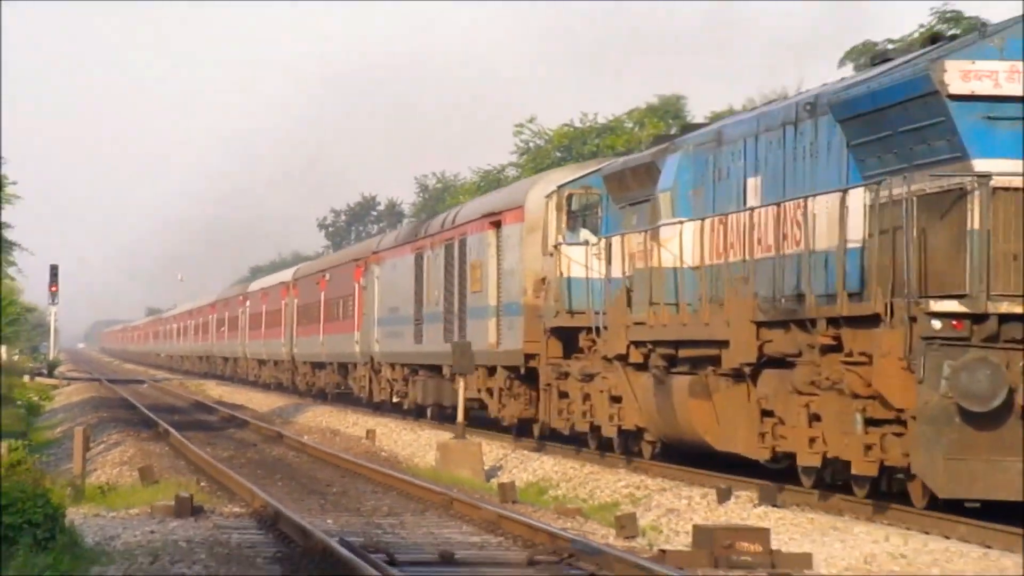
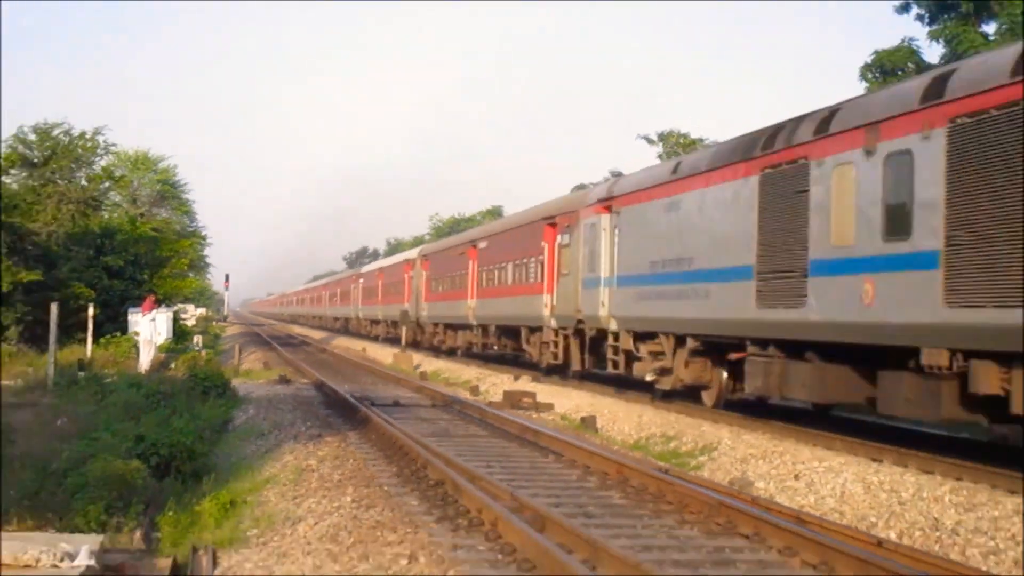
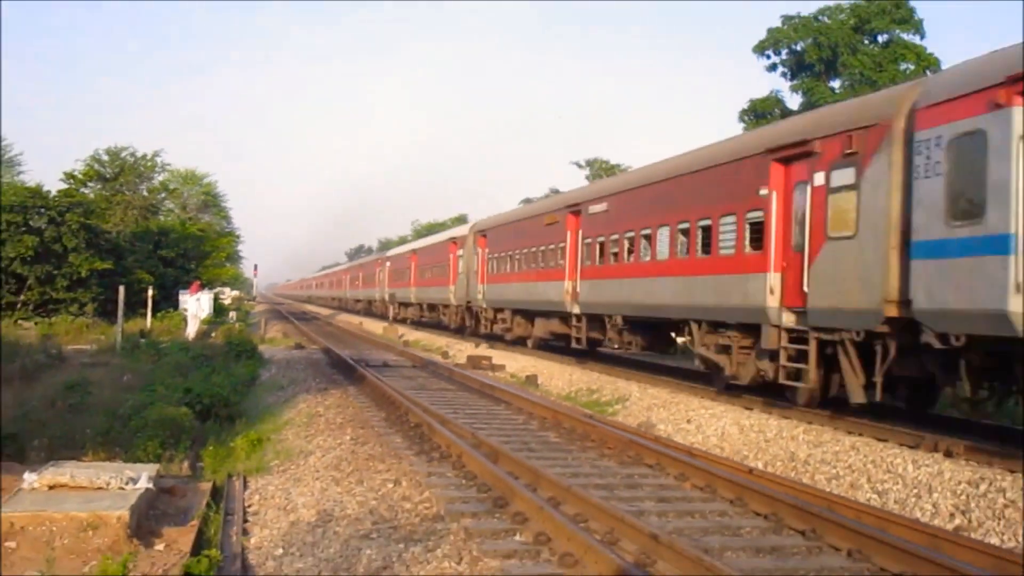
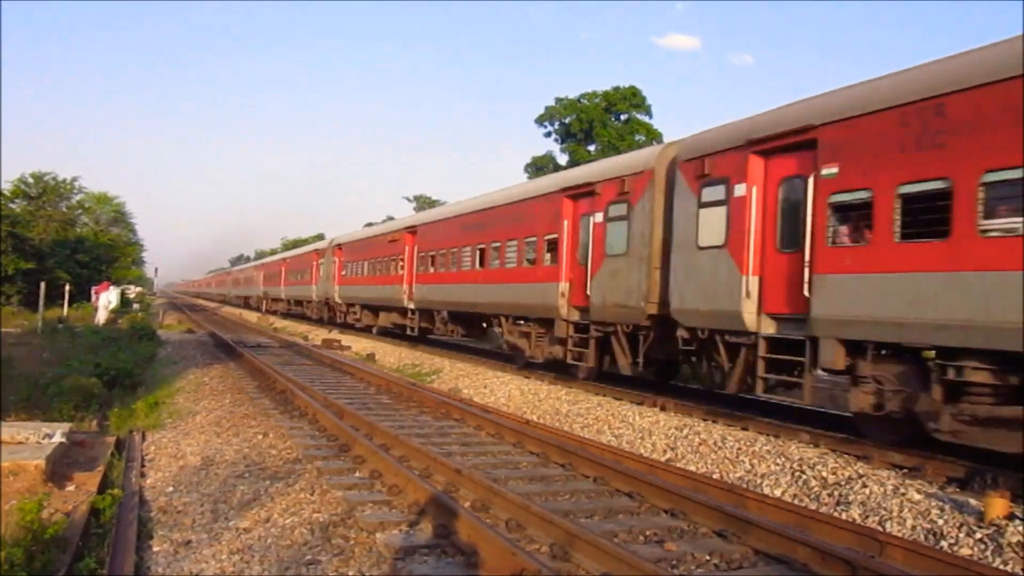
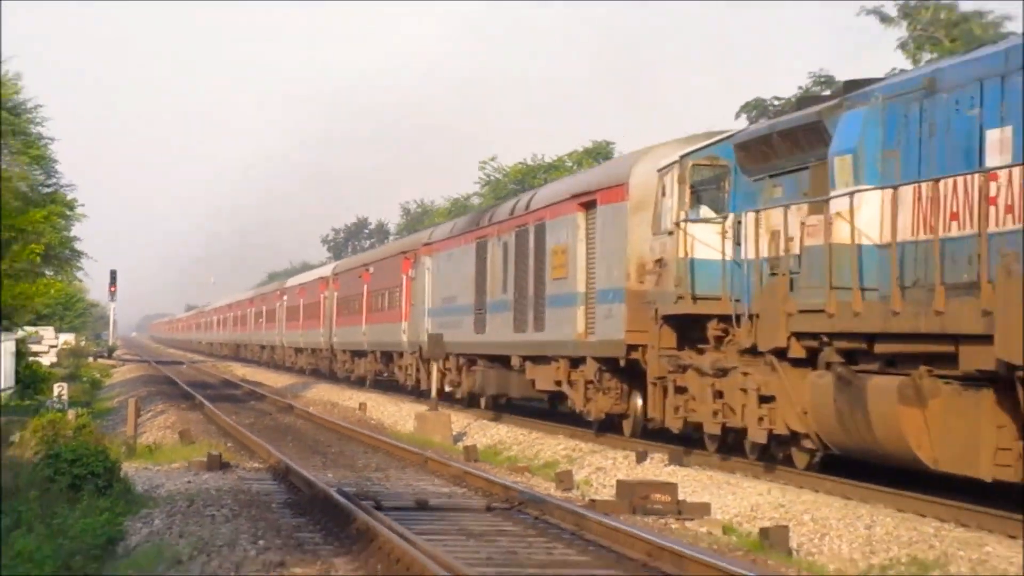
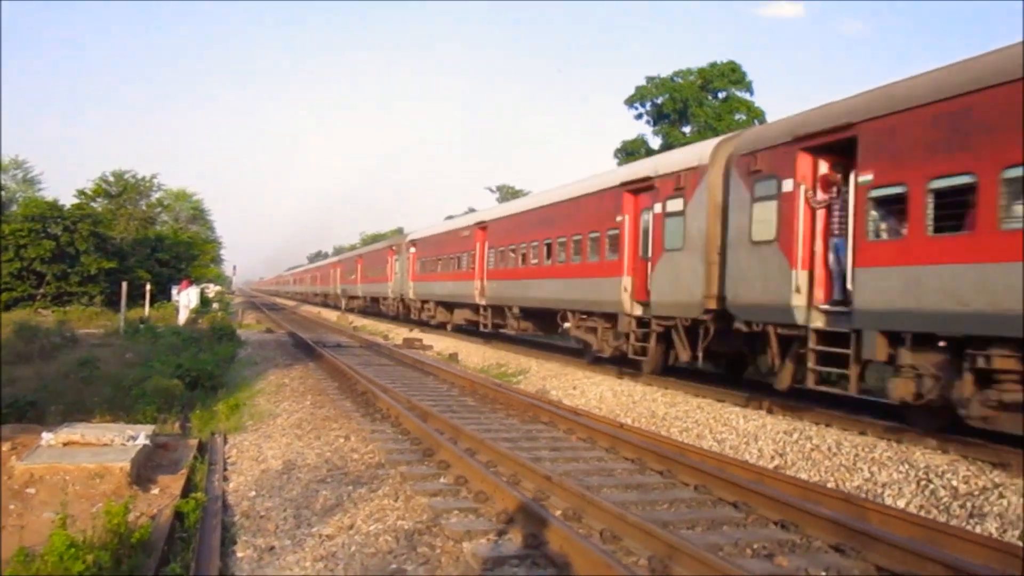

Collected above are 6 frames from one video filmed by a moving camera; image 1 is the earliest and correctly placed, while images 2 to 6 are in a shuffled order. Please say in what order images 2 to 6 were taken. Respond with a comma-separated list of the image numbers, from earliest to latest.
5, 2, 3, 6, 4
